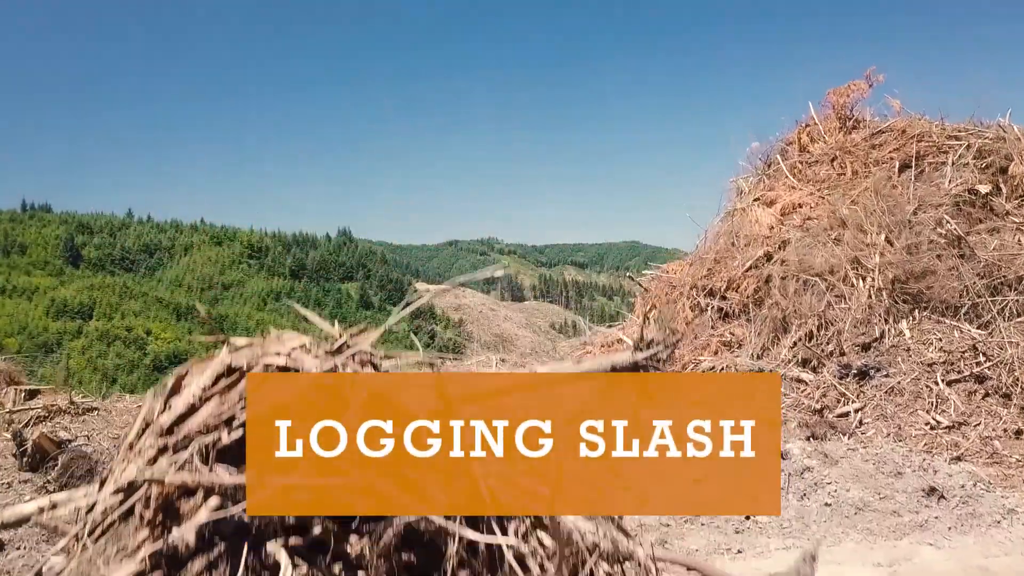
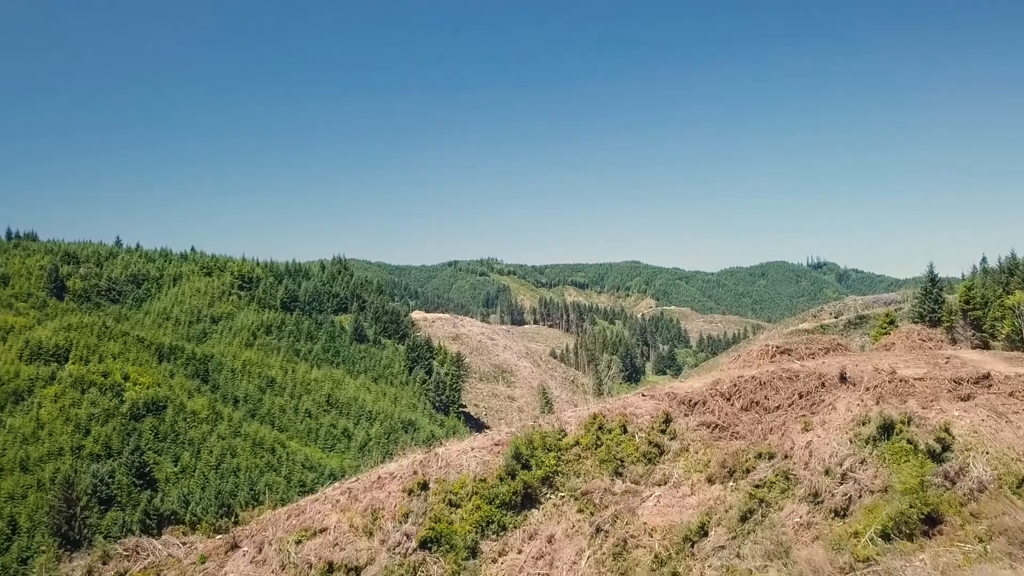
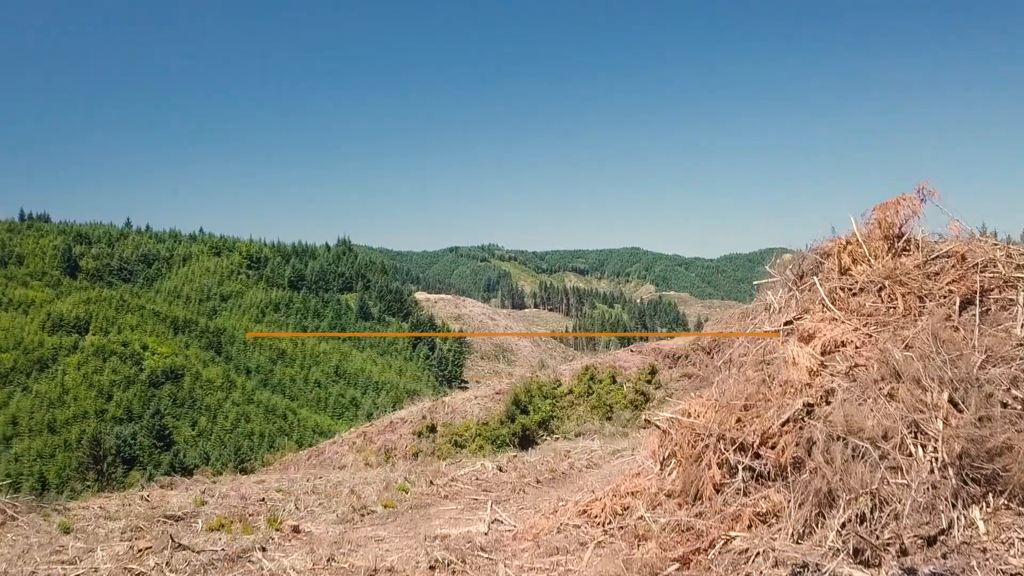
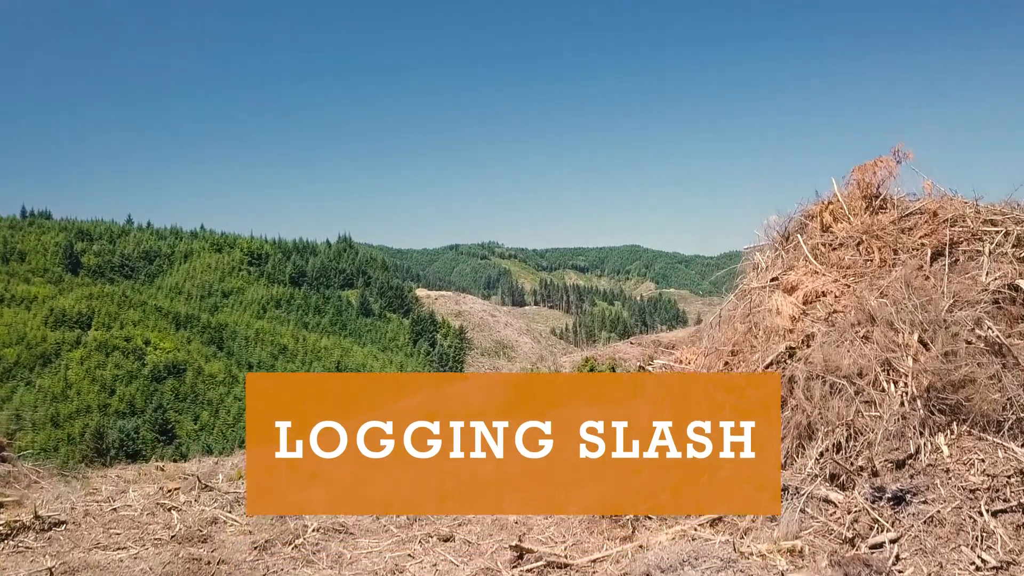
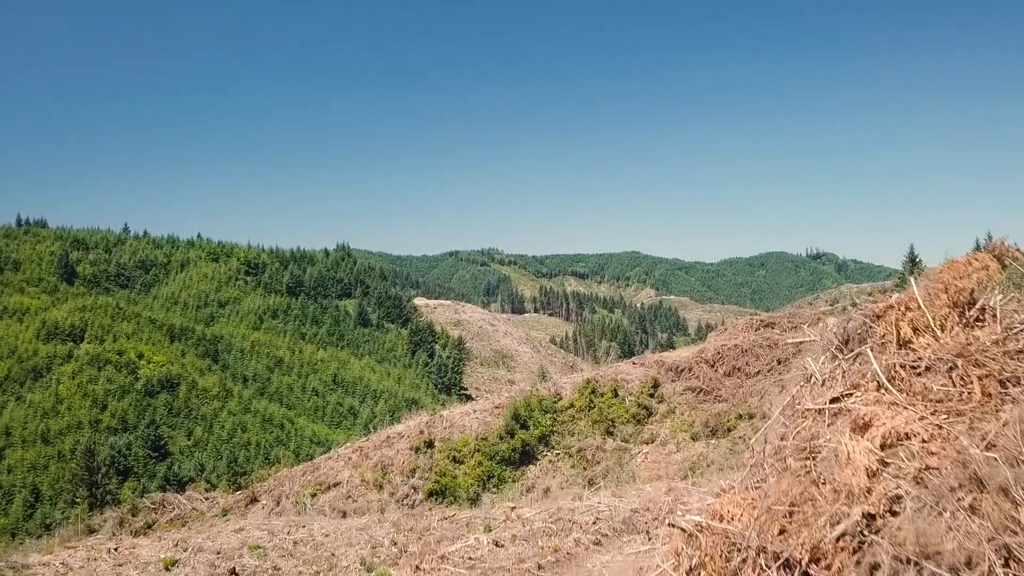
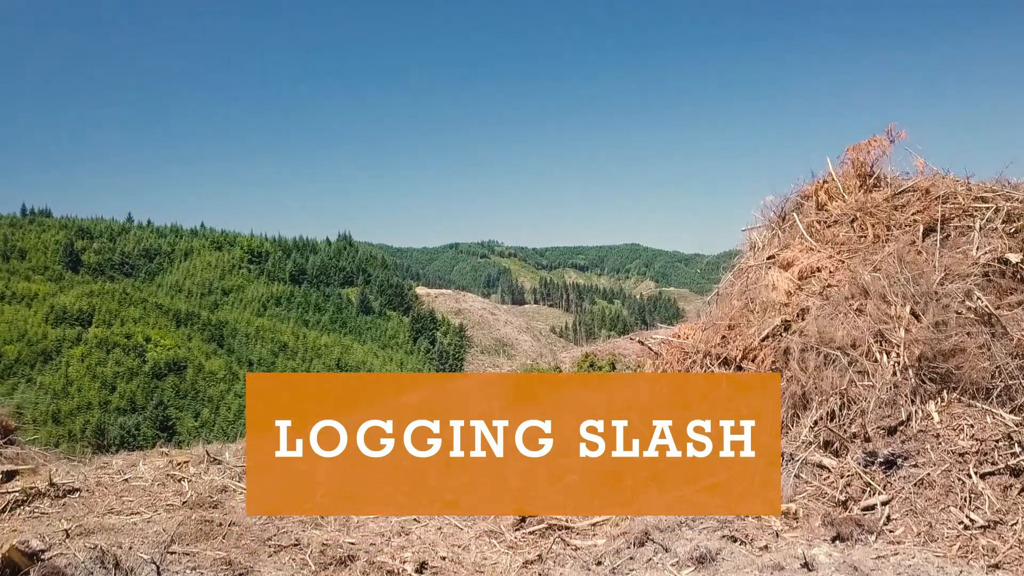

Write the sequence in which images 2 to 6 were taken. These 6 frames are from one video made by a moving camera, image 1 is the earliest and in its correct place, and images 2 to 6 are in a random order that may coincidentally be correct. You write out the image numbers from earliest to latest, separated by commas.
6, 4, 3, 5, 2
